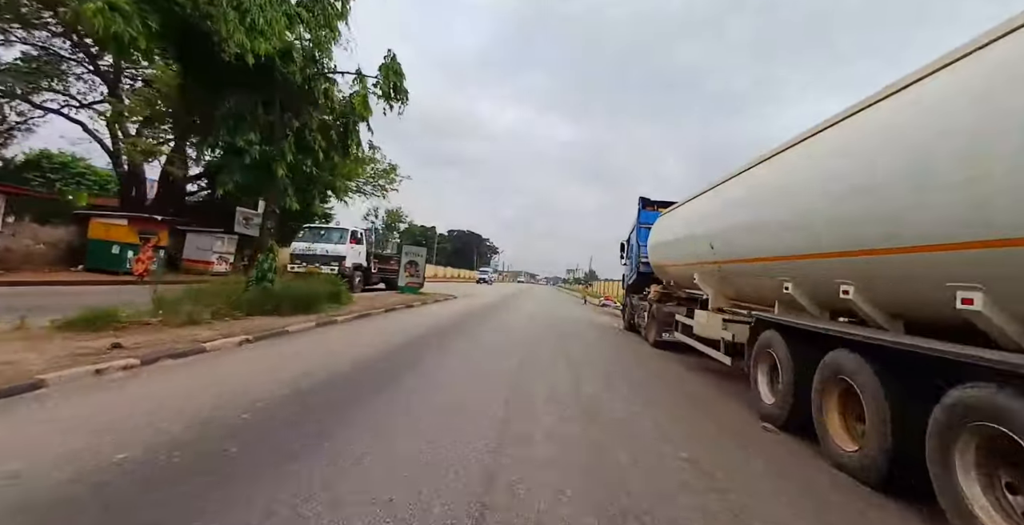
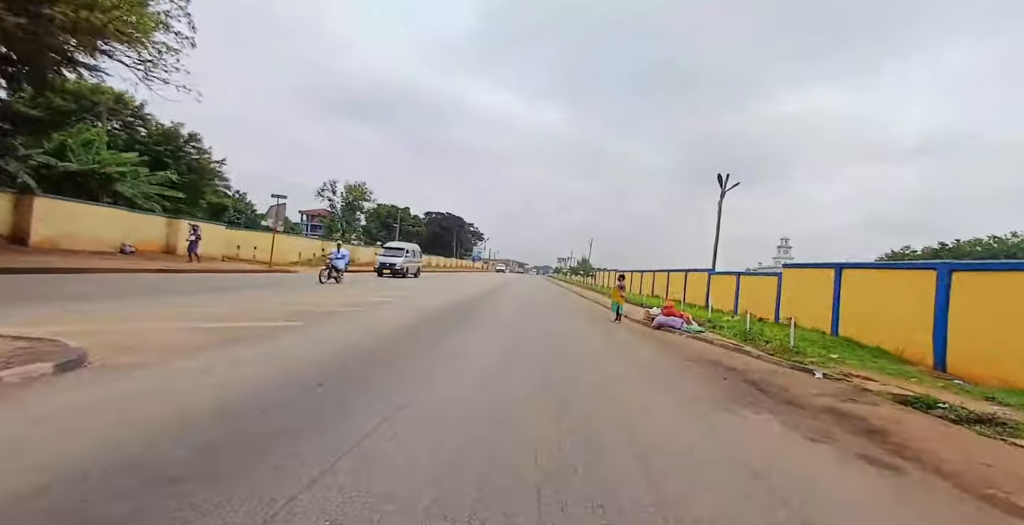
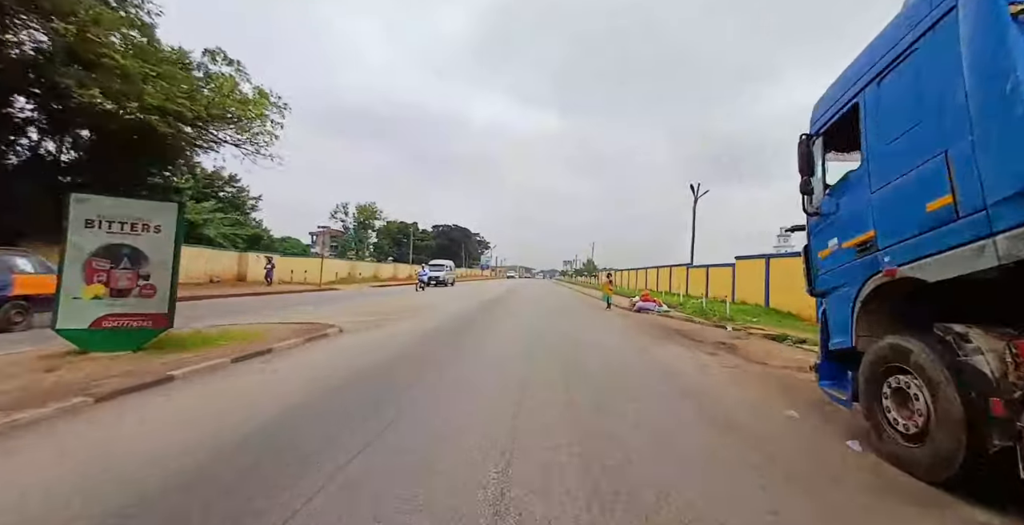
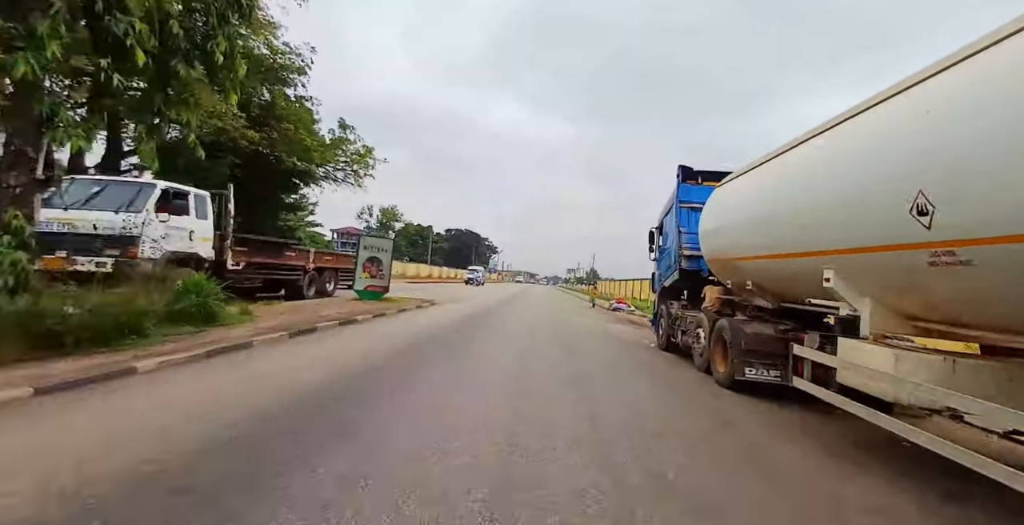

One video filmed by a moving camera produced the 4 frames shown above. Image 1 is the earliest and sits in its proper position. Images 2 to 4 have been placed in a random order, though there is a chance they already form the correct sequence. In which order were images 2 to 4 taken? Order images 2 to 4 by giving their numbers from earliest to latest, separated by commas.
4, 3, 2
